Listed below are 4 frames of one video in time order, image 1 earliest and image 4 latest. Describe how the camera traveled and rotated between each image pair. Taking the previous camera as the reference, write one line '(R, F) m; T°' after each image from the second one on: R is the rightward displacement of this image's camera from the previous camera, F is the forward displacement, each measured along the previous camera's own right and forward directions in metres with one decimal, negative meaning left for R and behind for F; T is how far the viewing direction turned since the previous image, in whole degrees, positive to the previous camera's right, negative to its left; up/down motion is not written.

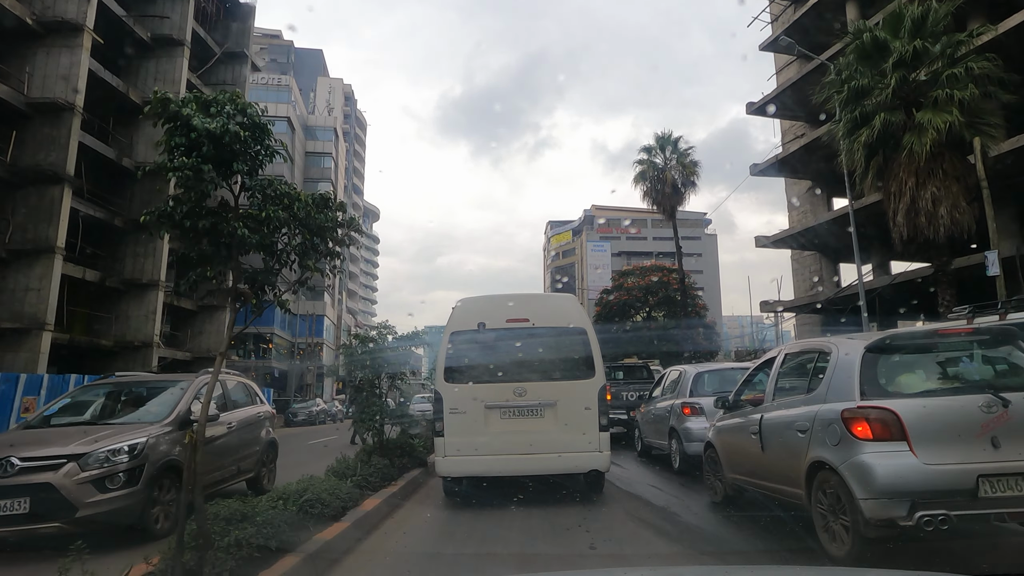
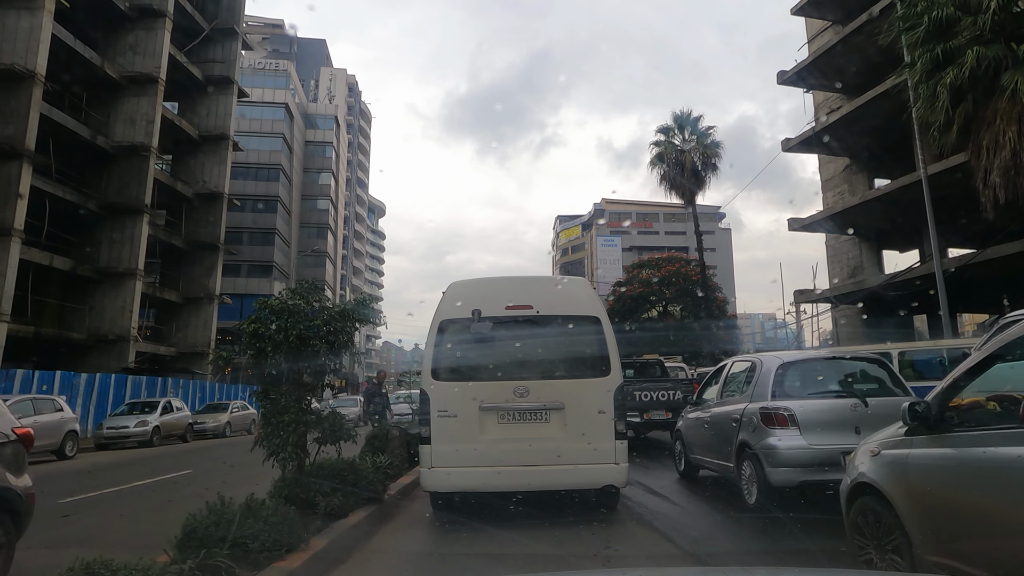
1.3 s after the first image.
(+0.1, +2.5) m; -1°
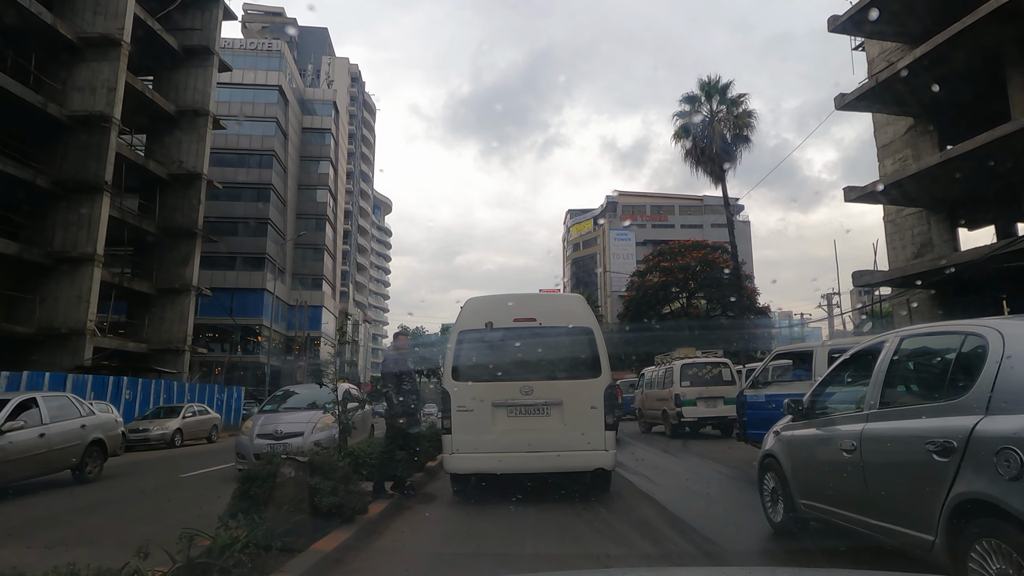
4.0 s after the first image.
(+0.1, +3.4) m; -1°
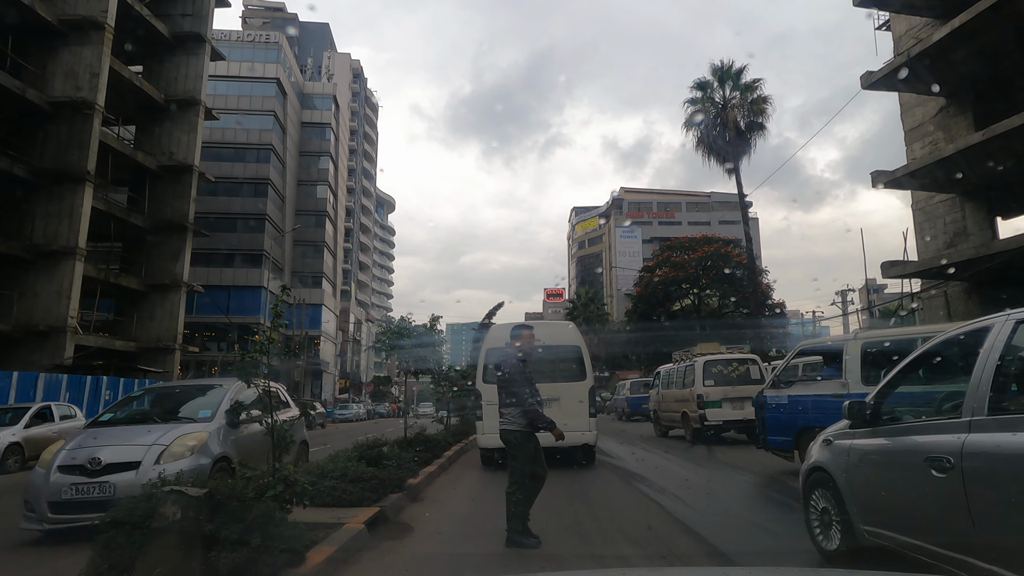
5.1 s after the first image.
(0.0, +1.3) m; 0°
